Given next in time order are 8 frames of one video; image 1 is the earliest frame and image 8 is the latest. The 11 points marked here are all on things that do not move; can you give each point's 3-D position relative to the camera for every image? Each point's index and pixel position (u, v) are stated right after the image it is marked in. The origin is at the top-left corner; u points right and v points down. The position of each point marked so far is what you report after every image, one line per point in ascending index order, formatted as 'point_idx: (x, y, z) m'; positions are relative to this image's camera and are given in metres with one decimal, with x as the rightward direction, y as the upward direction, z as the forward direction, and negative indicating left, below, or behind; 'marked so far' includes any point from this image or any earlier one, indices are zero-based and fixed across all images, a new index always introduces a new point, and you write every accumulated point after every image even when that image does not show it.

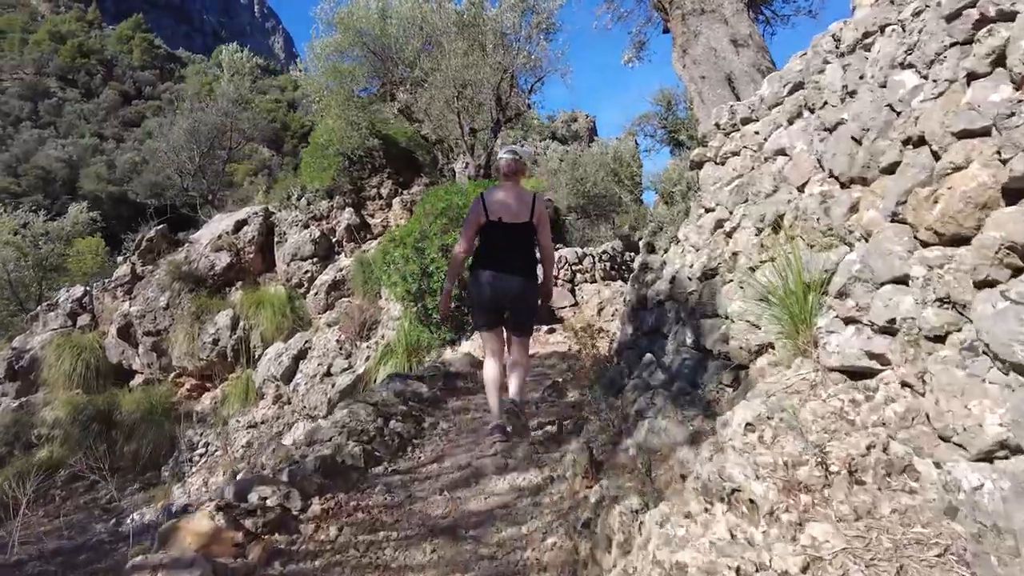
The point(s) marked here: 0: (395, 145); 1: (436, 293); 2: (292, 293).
0: (-2.0, +2.4, +11.2) m
1: (-0.8, -0.1, +6.4) m
2: (-3.2, 0.0, +9.8) m
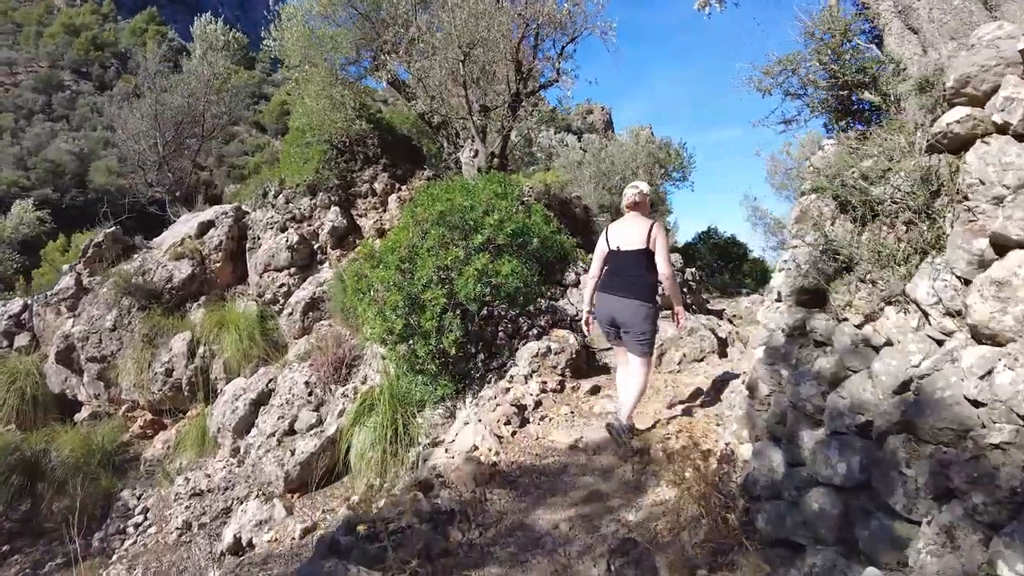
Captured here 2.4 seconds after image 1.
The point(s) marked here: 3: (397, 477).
0: (-1.7, +2.2, +9.3) m
1: (-0.6, -0.3, +4.6) m
2: (-3.0, -0.3, +8.0) m
3: (-0.8, -1.4, +4.7) m
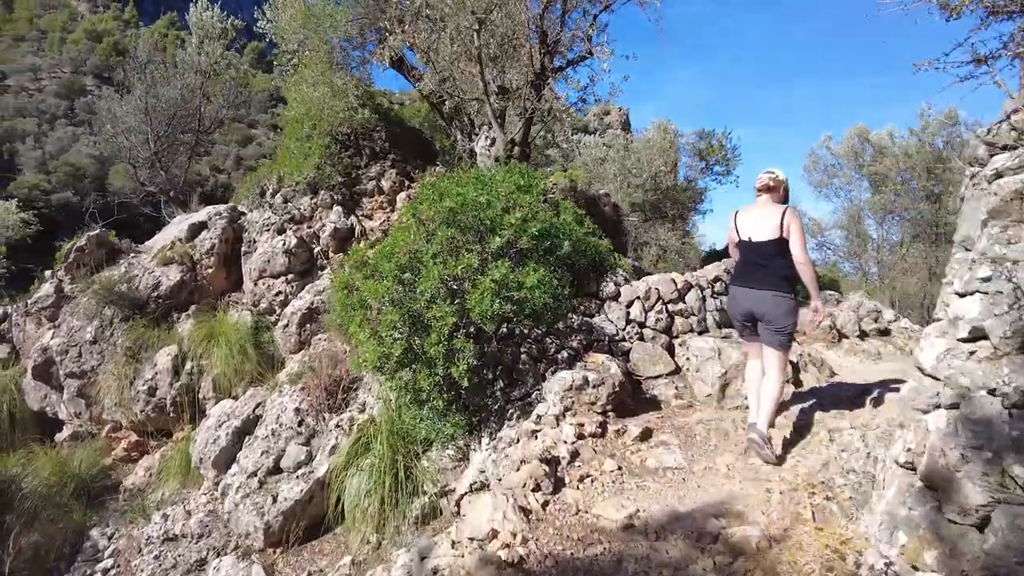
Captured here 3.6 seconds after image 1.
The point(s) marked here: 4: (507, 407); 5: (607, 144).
0: (-1.5, +2.1, +8.5) m
1: (-0.4, -0.4, +3.7) m
2: (-2.7, -0.4, +7.1) m
3: (-0.7, -1.4, +3.8) m
4: (0.0, -0.7, +4.0) m
5: (+2.0, +3.0, +13.6) m
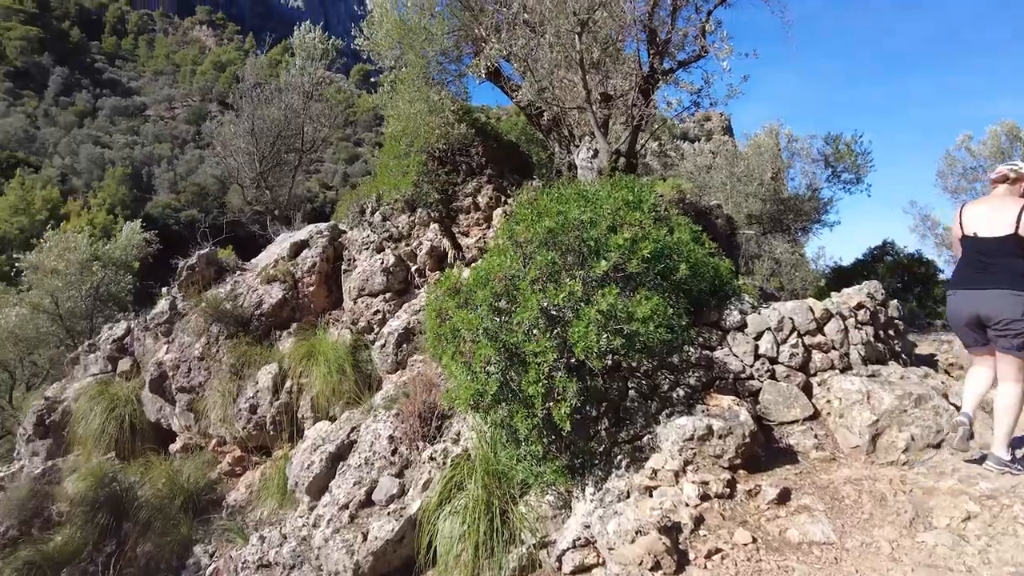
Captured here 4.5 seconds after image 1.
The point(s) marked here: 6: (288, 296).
0: (-0.2, +1.9, +8.2) m
1: (+0.1, -0.6, +3.3) m
2: (-1.7, -0.6, +7.1) m
3: (-0.1, -1.6, +3.5) m
4: (+0.6, -0.9, +3.6) m
5: (+3.9, +2.7, +12.8) m
6: (-2.7, -0.1, +7.7) m
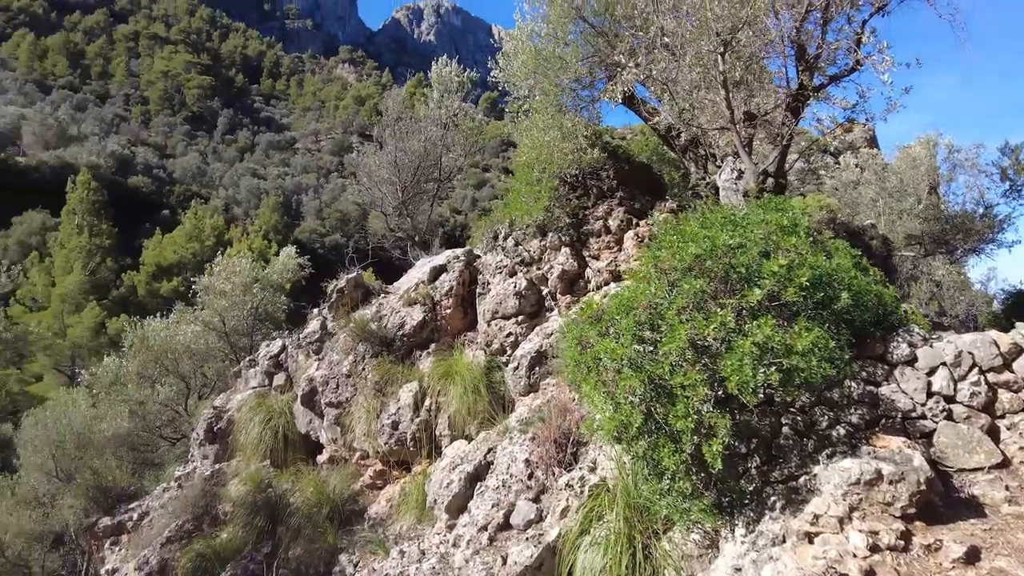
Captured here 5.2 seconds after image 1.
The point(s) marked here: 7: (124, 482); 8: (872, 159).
0: (+1.4, +1.6, +8.2) m
1: (+0.8, -0.7, +3.2) m
2: (-0.2, -0.8, +7.2) m
3: (+0.6, -1.7, +3.4) m
4: (+1.3, -1.0, +3.4) m
5: (+6.4, +2.2, +11.9) m
6: (-1.1, -0.4, +8.1) m
7: (-6.8, -3.4, +11.4) m
8: (+6.5, +2.3, +11.8) m
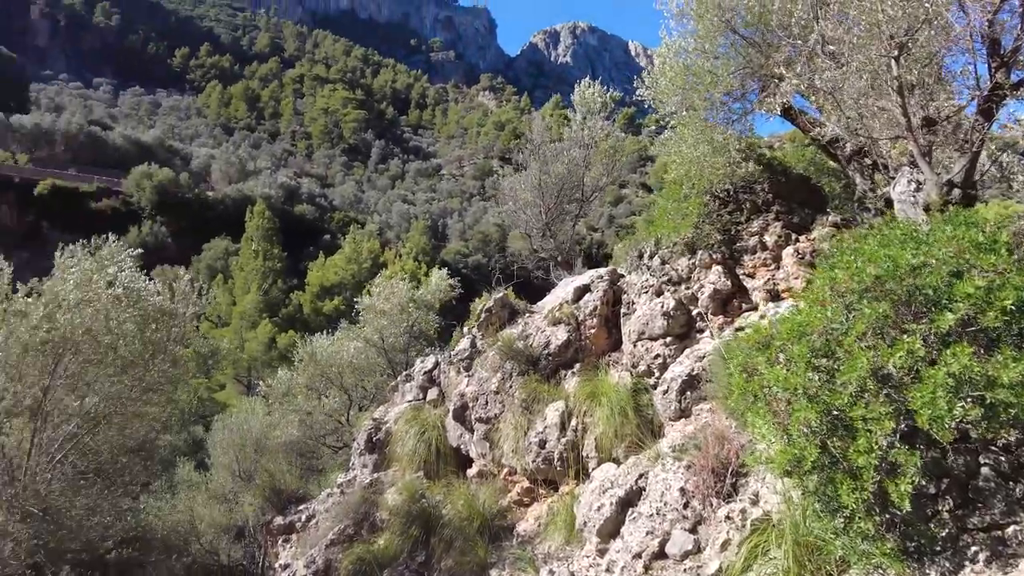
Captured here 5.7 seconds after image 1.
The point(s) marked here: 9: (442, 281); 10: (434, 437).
0: (+3.2, +1.4, +7.7) m
1: (+1.6, -0.8, +3.0) m
2: (+1.4, -1.0, +7.1) m
3: (+1.4, -1.9, +3.1) m
4: (+2.1, -1.2, +3.0) m
5: (+8.8, +1.9, +10.4) m
6: (+0.8, -0.6, +8.1) m
7: (-4.2, -3.8, +12.5) m
8: (+8.9, +2.0, +10.2) m
9: (-2.0, +0.2, +17.6) m
10: (-1.1, -2.1, +9.0) m
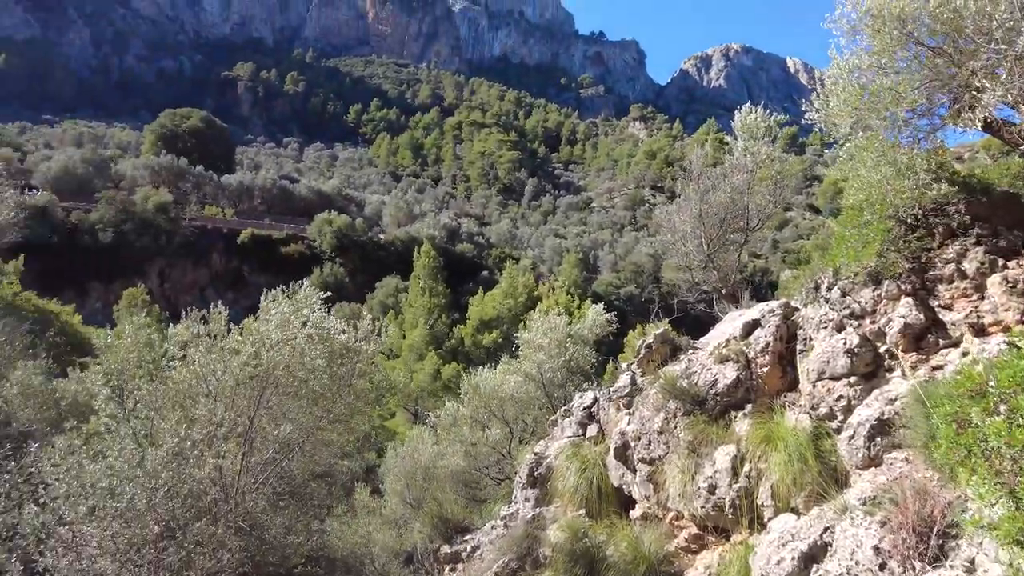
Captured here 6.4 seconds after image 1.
0: (+5.0, +1.0, +6.9) m
1: (+2.3, -1.0, +2.5) m
2: (+3.1, -1.4, +6.5) m
3: (+2.2, -2.0, +2.6) m
4: (+2.8, -1.3, +2.4) m
5: (+11.1, +1.6, +8.2) m
6: (+2.7, -1.1, +7.7) m
7: (-1.0, -4.5, +12.9) m
8: (+11.1, +1.7, +8.0) m
9: (+2.2, -0.8, +17.6) m
10: (+1.2, -2.6, +8.9) m
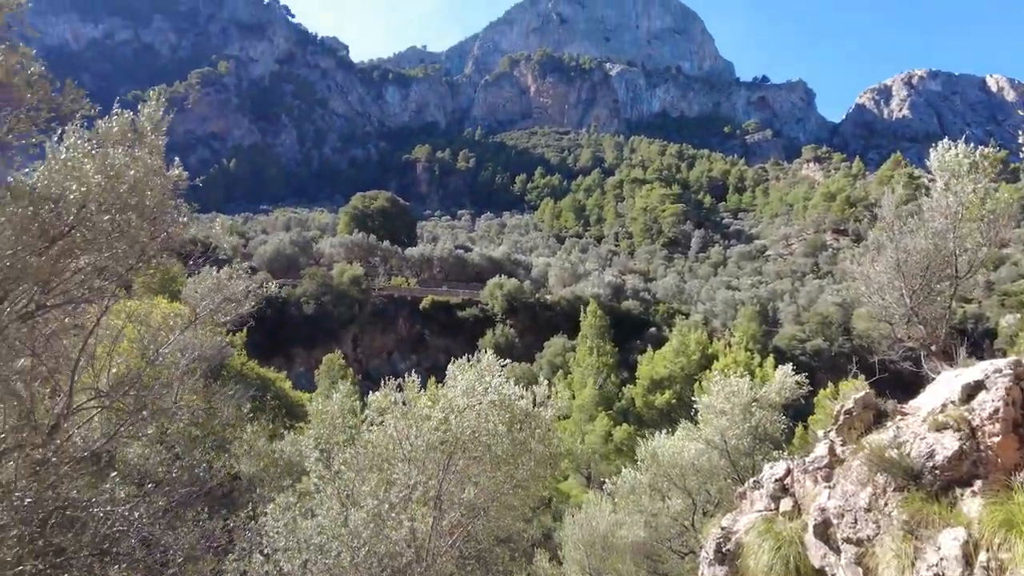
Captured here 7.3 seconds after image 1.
0: (+6.7, +0.5, +5.5) m
1: (+3.0, -1.2, +1.8) m
2: (+4.8, -1.9, +5.5) m
3: (+3.0, -2.3, +1.9) m
4: (+3.5, -1.5, +1.6) m
5: (+12.9, +1.3, +5.3) m
6: (+4.7, -1.7, +6.7) m
7: (+2.5, -5.7, +12.3) m
8: (+12.9, +1.4, +5.2) m
9: (+6.7, -2.3, +16.4) m
10: (+3.6, -3.4, +8.1) m
